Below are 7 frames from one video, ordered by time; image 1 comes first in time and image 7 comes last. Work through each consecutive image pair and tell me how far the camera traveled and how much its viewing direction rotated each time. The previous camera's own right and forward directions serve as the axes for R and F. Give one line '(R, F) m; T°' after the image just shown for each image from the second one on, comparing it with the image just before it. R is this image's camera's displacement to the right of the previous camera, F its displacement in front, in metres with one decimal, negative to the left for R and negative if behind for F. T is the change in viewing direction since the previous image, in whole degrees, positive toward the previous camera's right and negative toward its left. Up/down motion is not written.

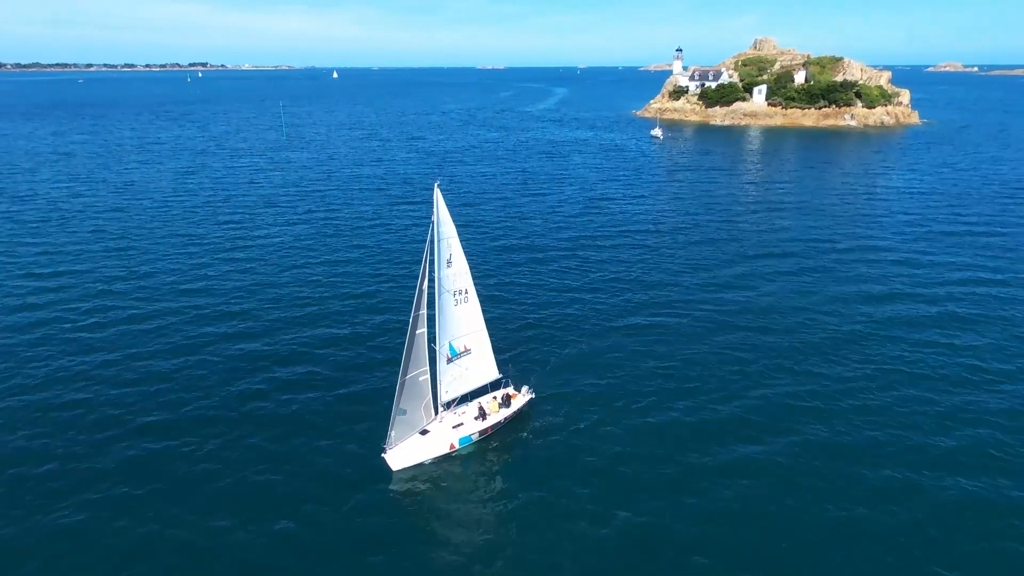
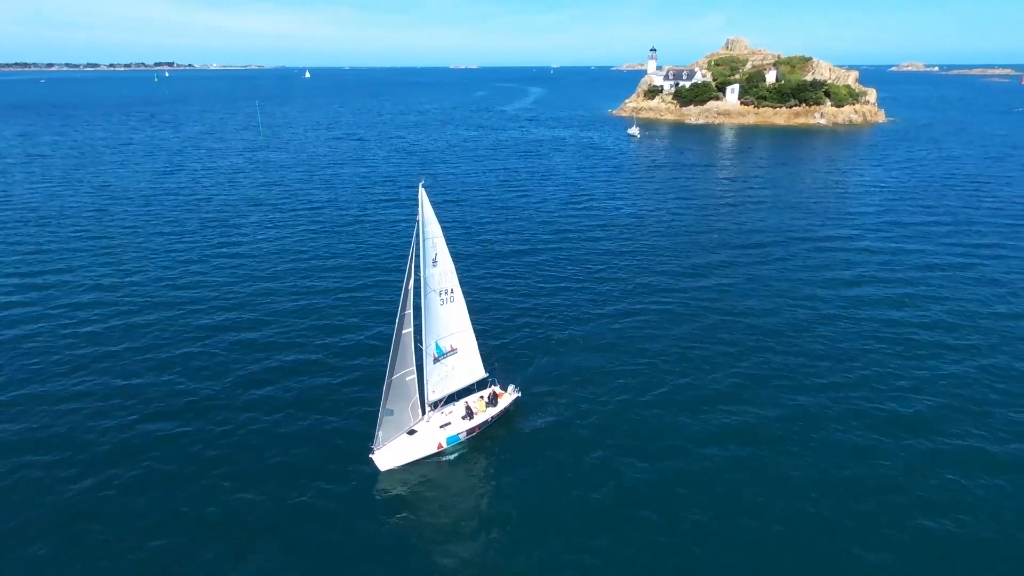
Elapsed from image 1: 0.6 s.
(-0.3, -0.1) m; +2°
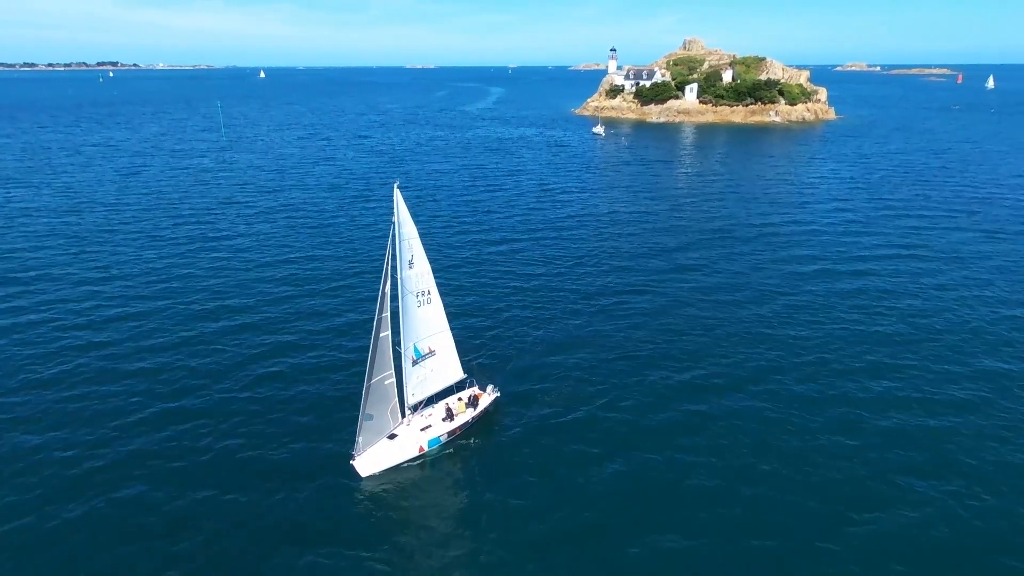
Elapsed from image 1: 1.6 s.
(-0.6, 0.0) m; +4°
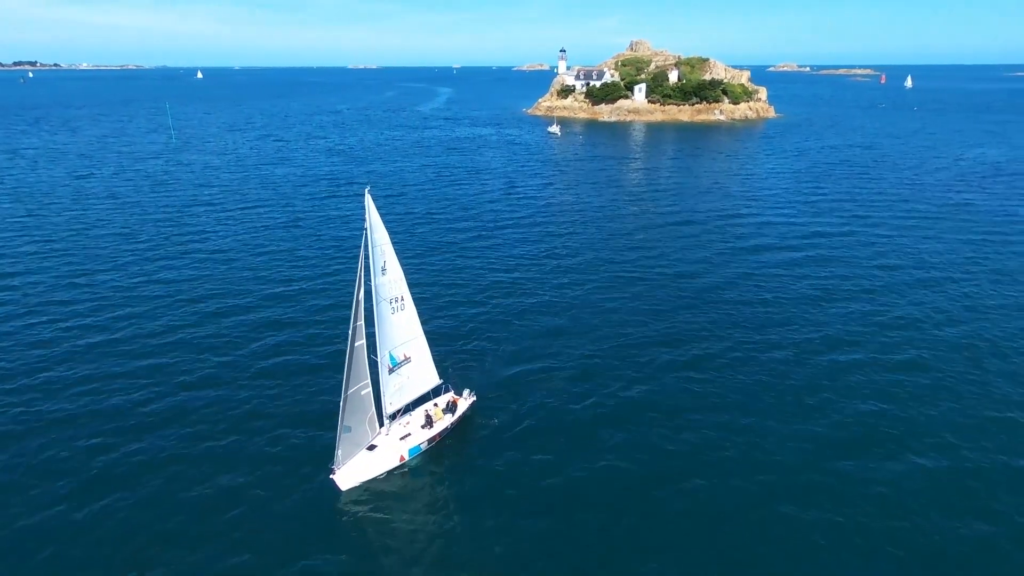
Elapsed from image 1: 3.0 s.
(-0.9, -0.4) m; +5°
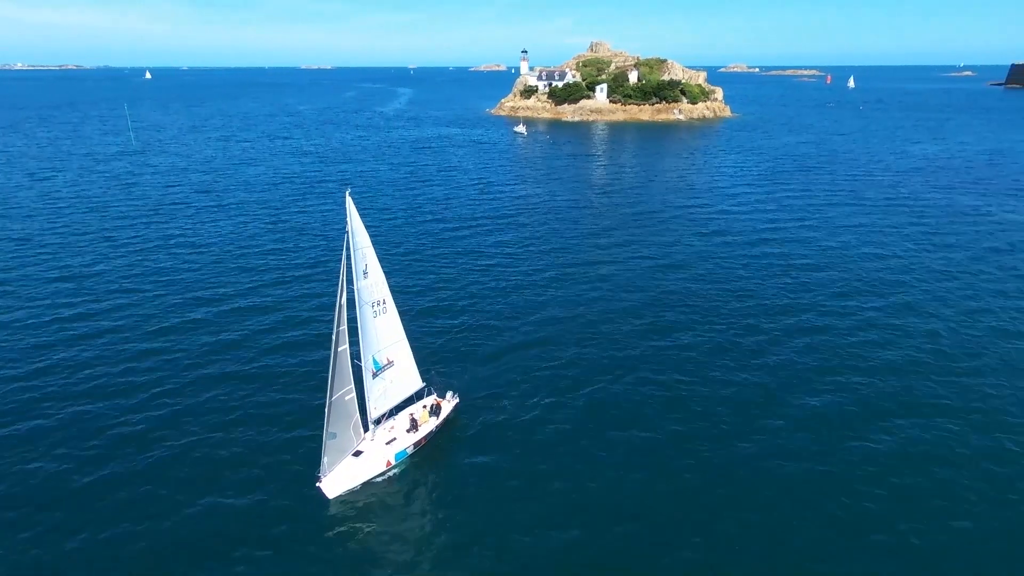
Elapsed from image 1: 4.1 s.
(-0.7, -0.5) m; +4°
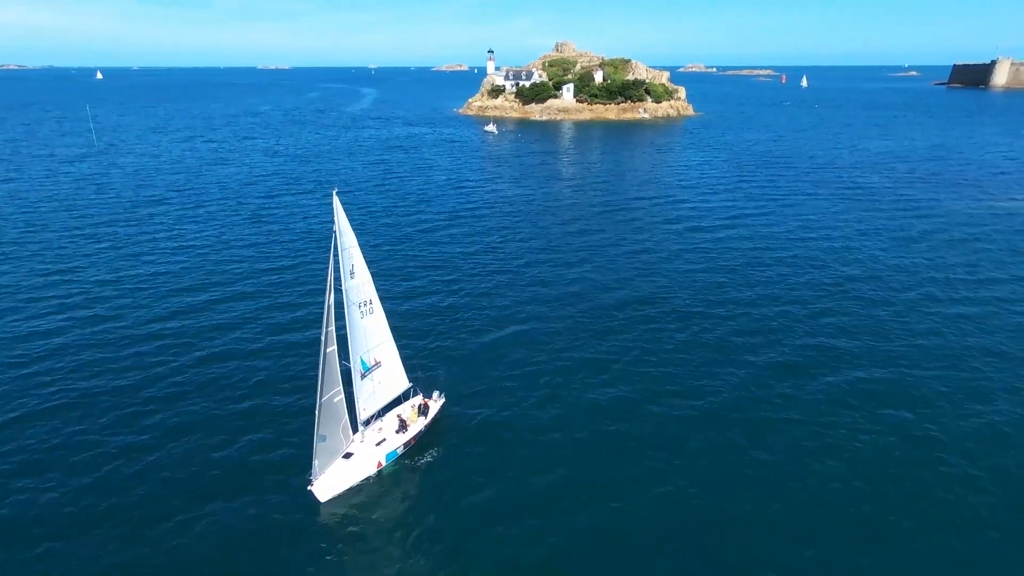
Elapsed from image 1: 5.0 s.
(-0.6, -0.5) m; +3°
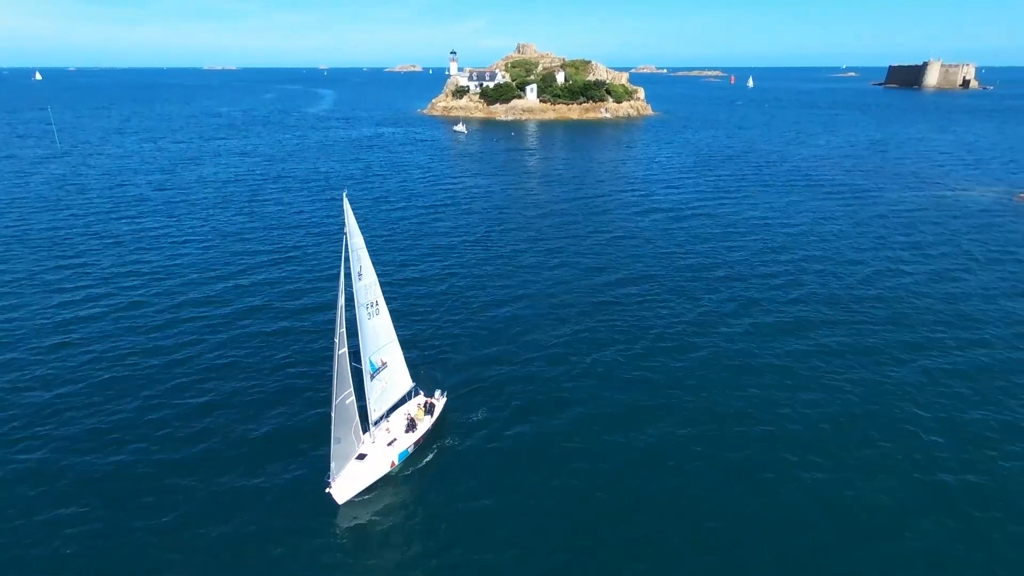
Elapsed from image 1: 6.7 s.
(-1.2, -1.0) m; +4°
